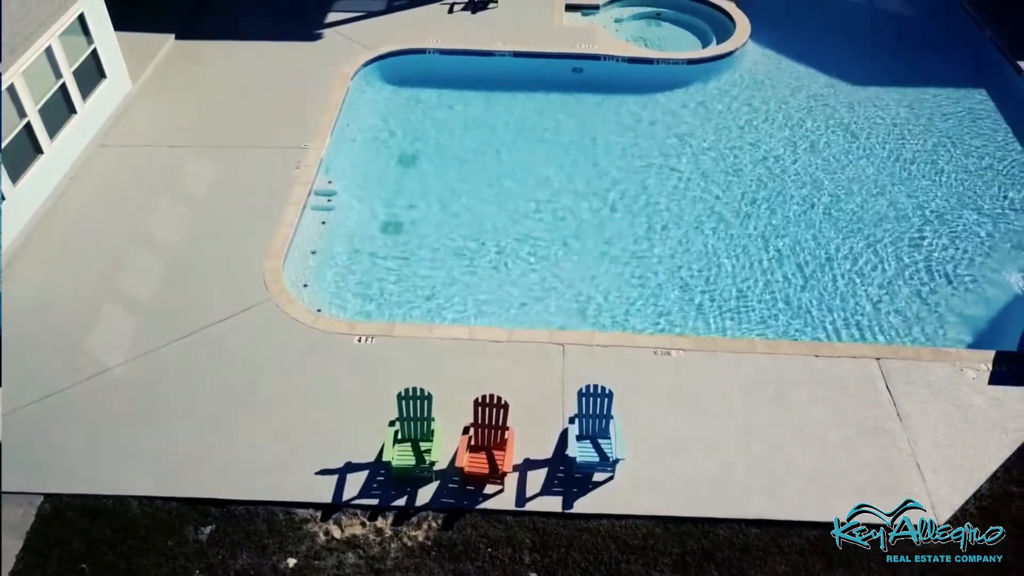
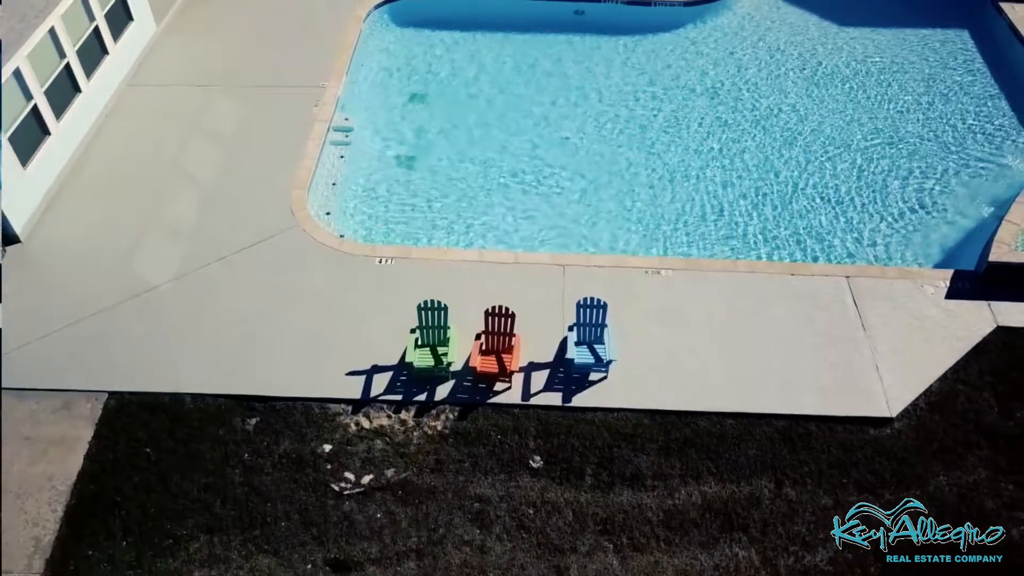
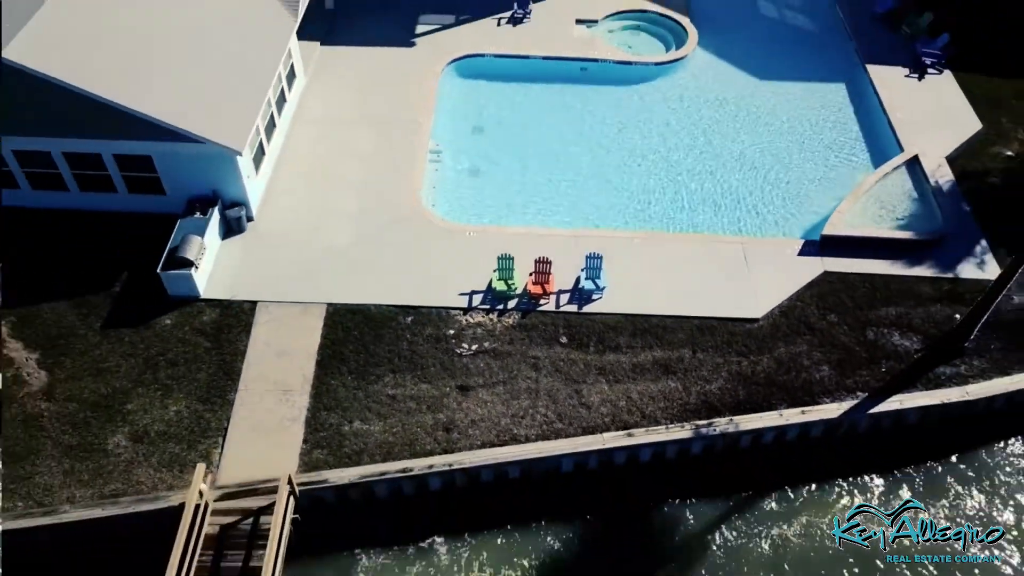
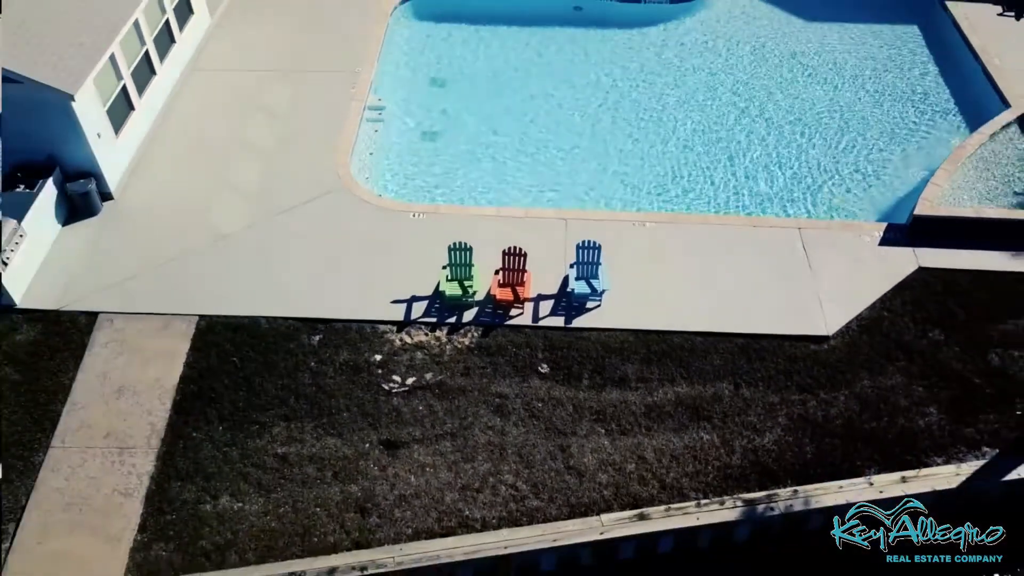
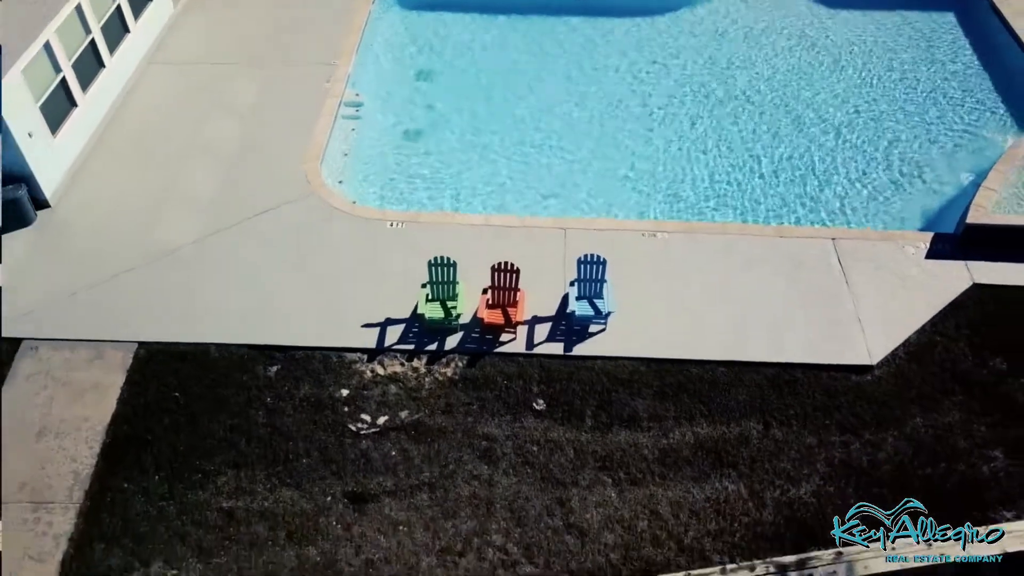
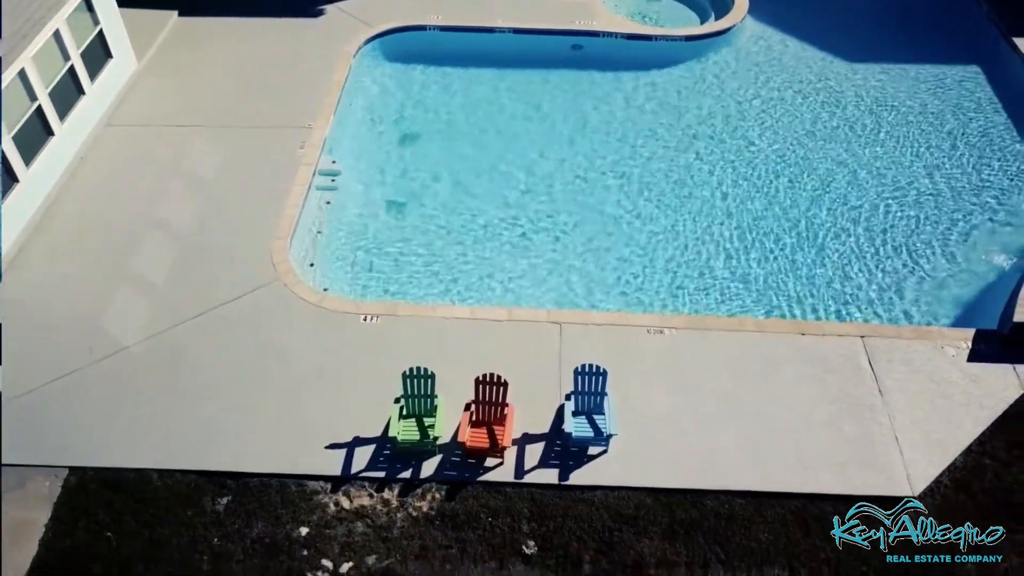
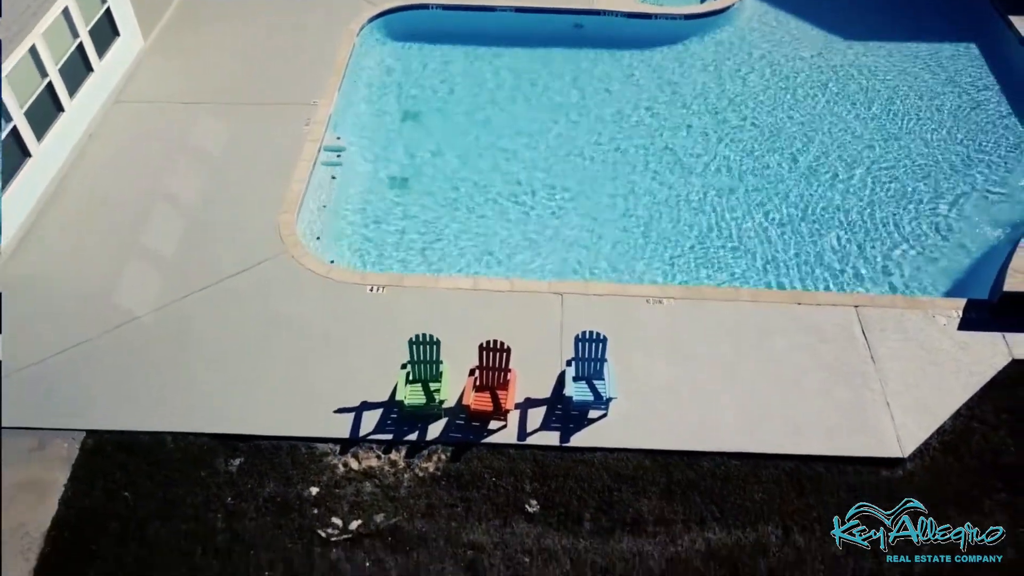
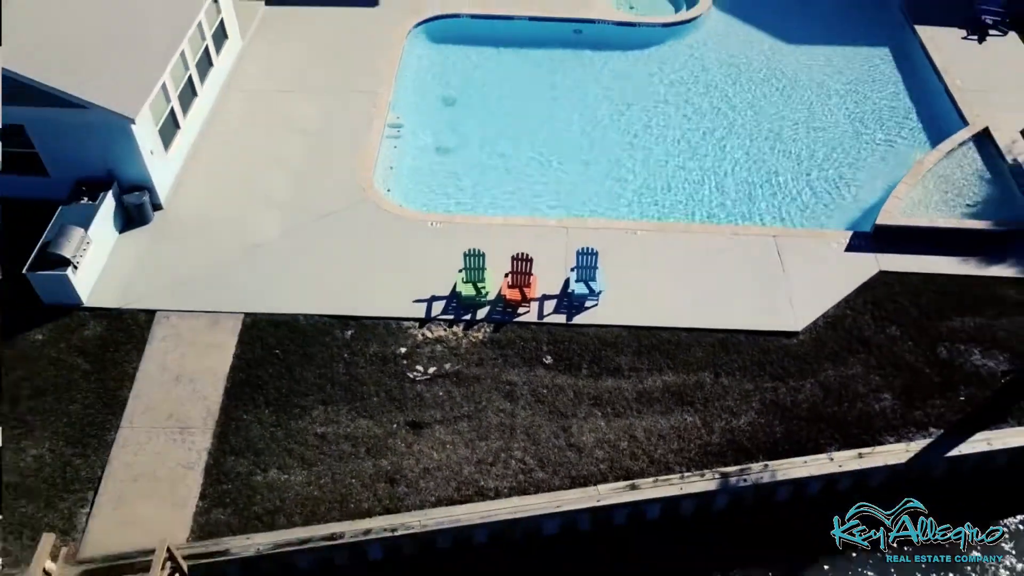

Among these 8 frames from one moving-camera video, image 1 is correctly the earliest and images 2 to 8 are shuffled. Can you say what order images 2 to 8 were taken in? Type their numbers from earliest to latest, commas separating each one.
6, 7, 2, 5, 4, 8, 3
